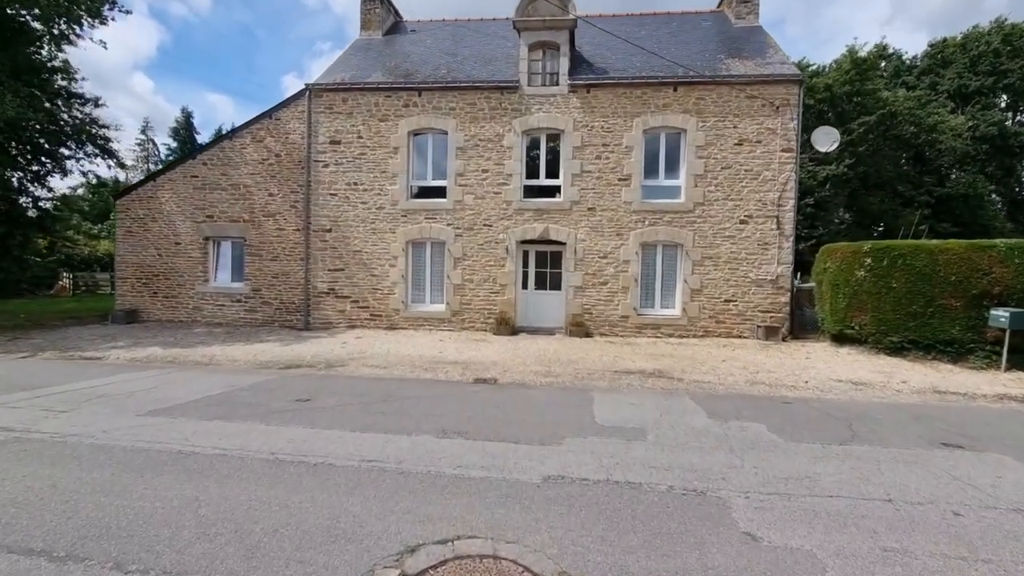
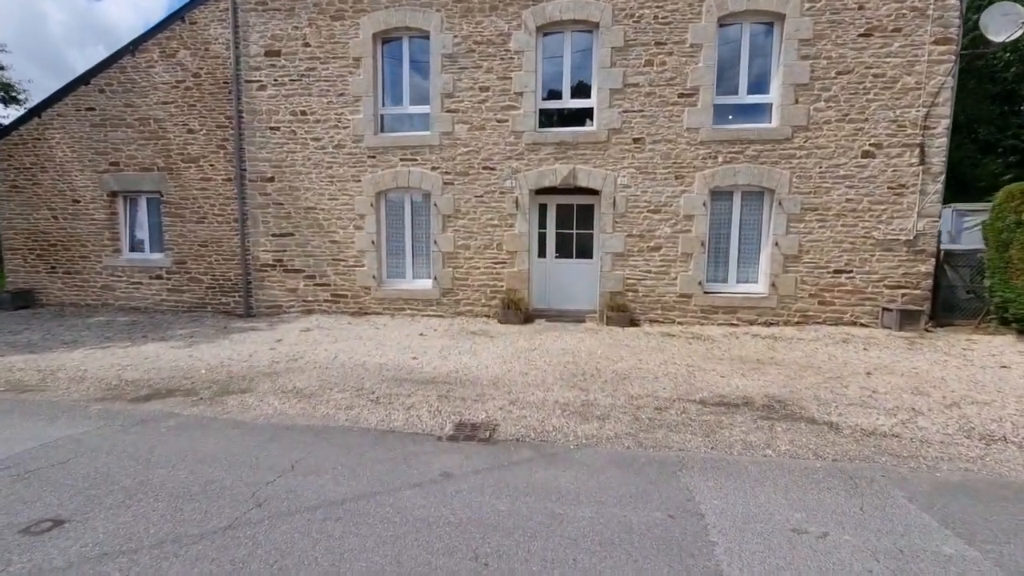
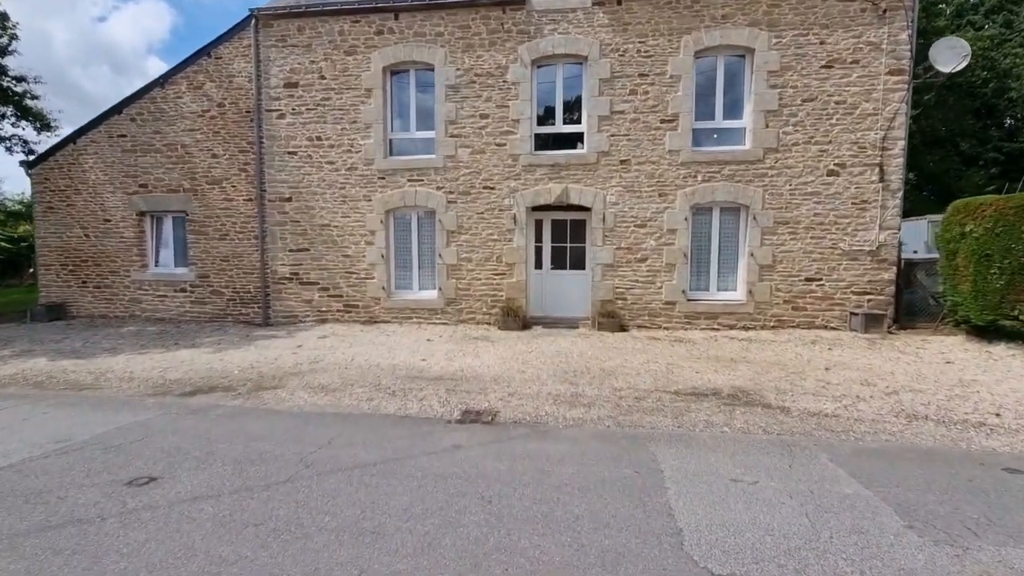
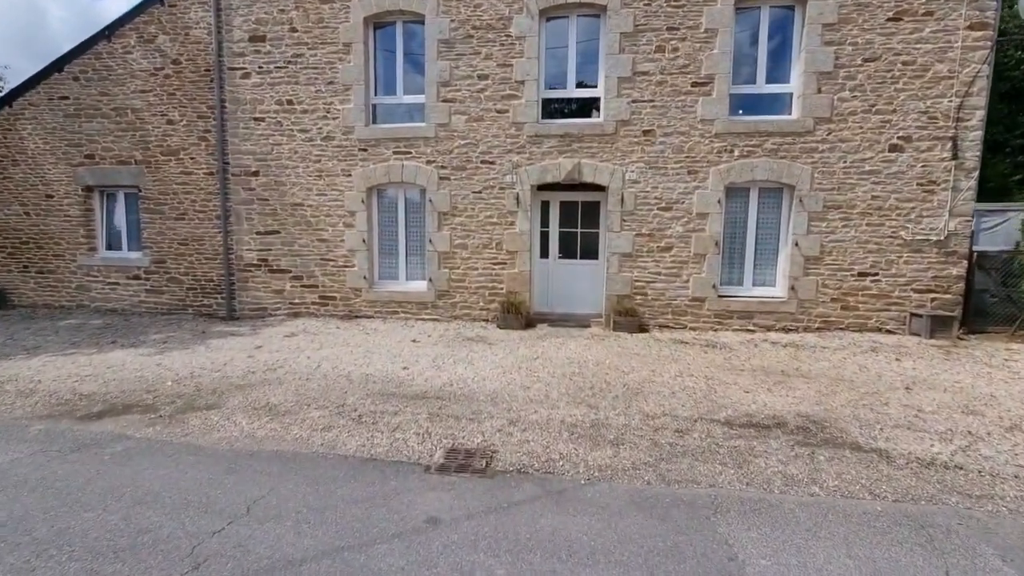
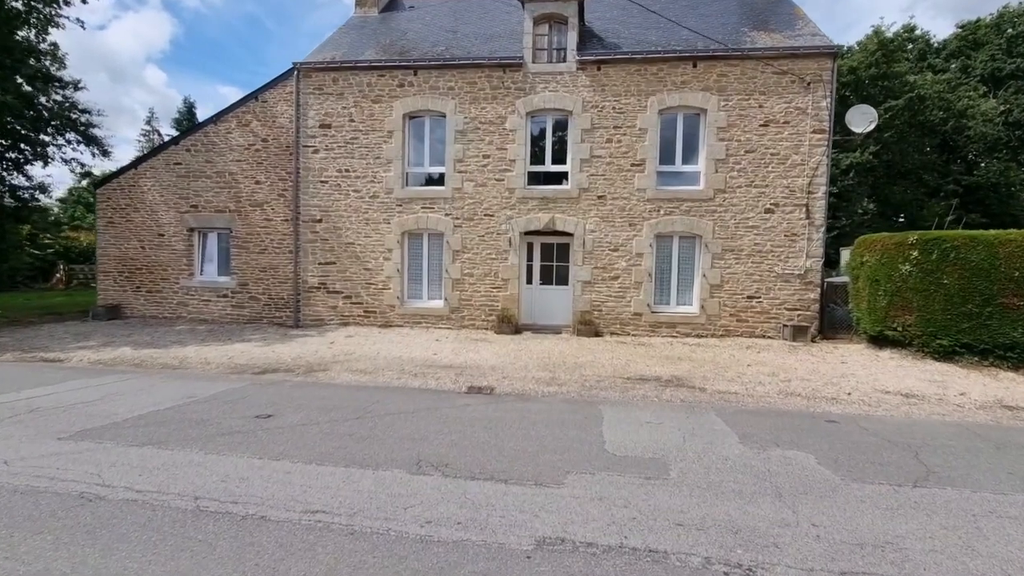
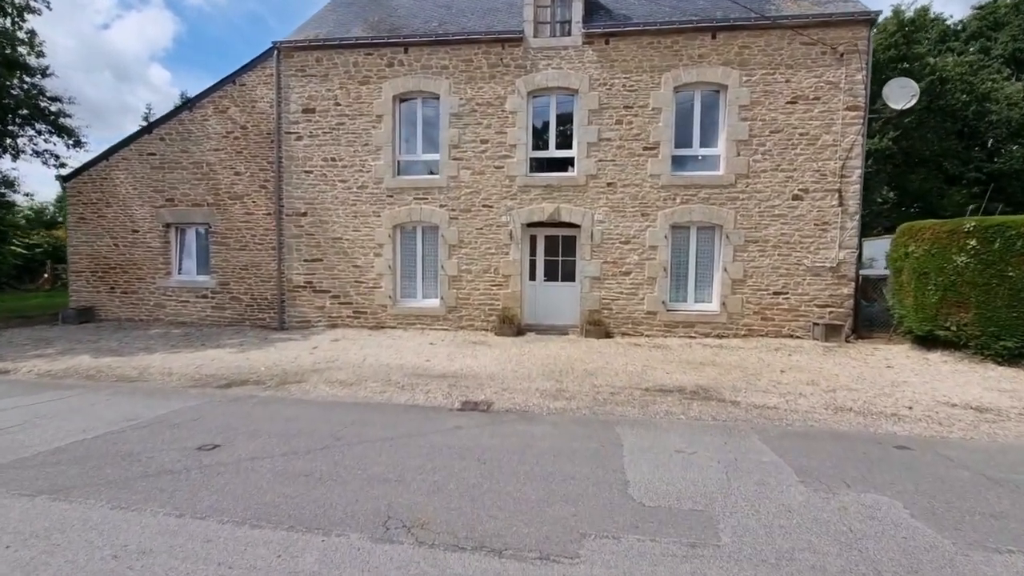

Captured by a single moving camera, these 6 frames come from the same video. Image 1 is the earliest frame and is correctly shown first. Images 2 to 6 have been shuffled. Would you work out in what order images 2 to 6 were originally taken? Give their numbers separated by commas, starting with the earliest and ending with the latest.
5, 6, 3, 2, 4
